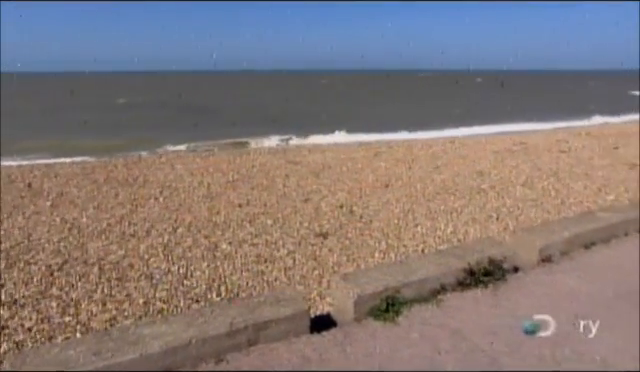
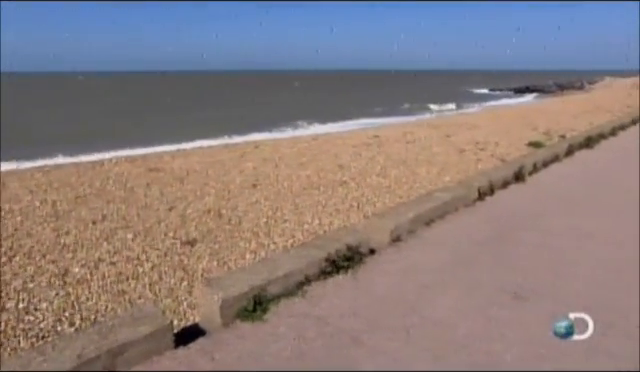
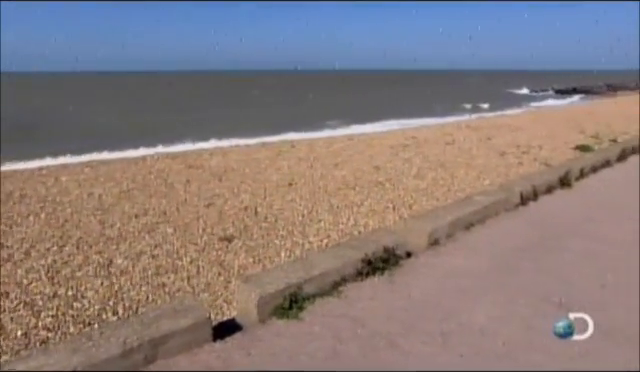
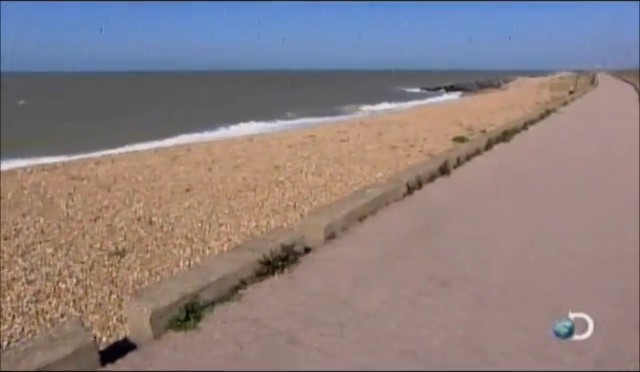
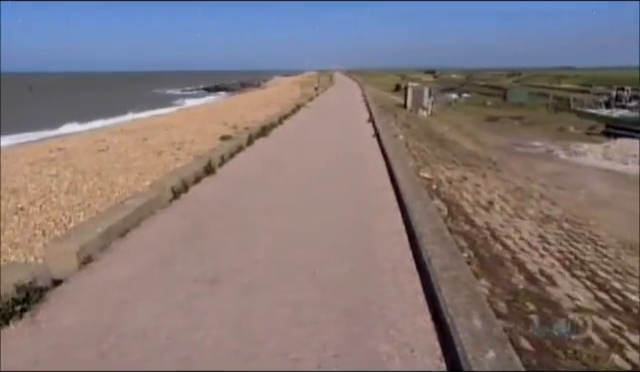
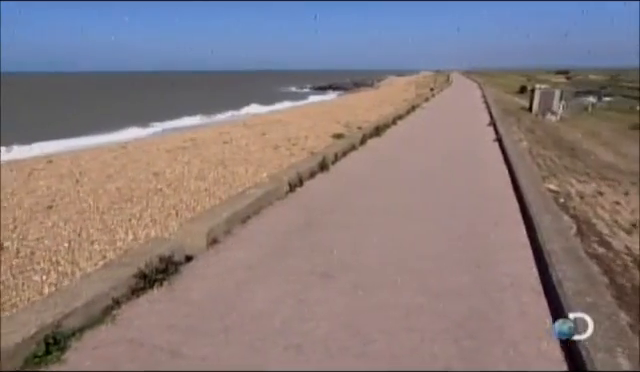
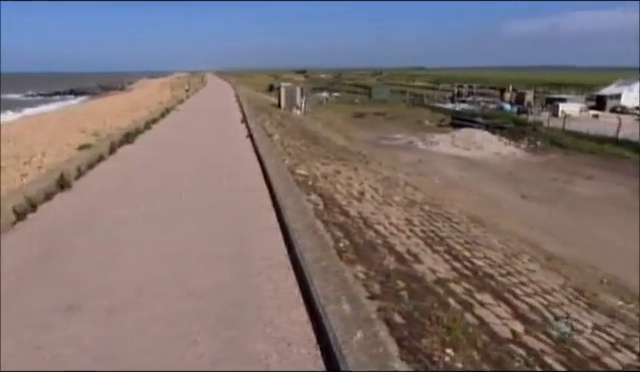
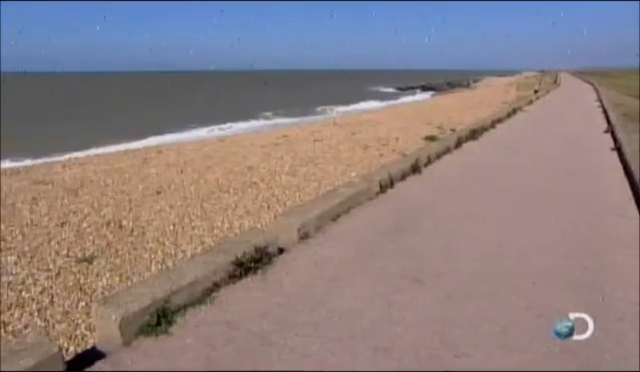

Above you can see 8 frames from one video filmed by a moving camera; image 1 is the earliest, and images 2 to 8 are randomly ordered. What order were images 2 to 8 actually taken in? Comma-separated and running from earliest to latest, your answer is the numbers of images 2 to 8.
3, 2, 4, 8, 6, 5, 7
